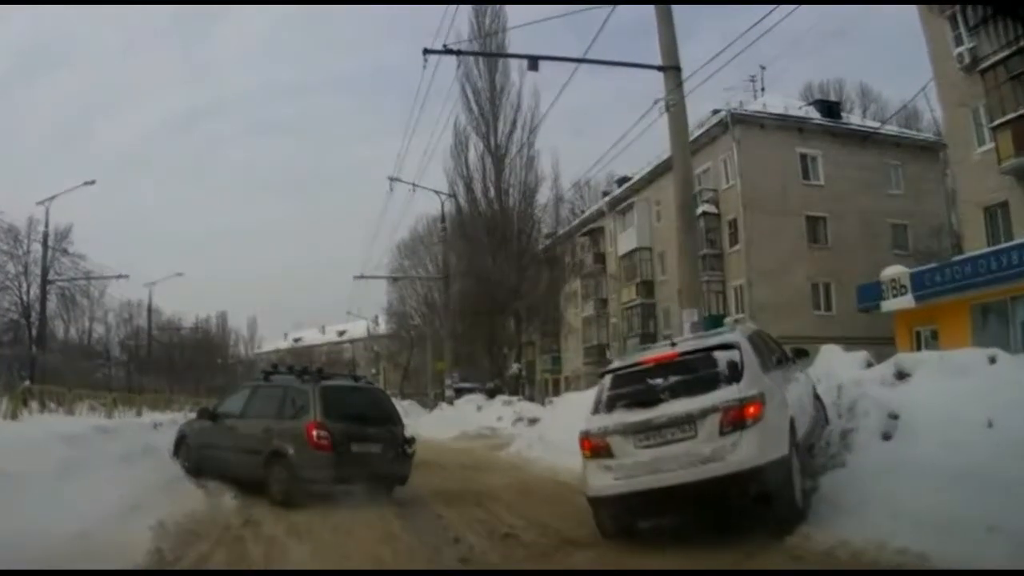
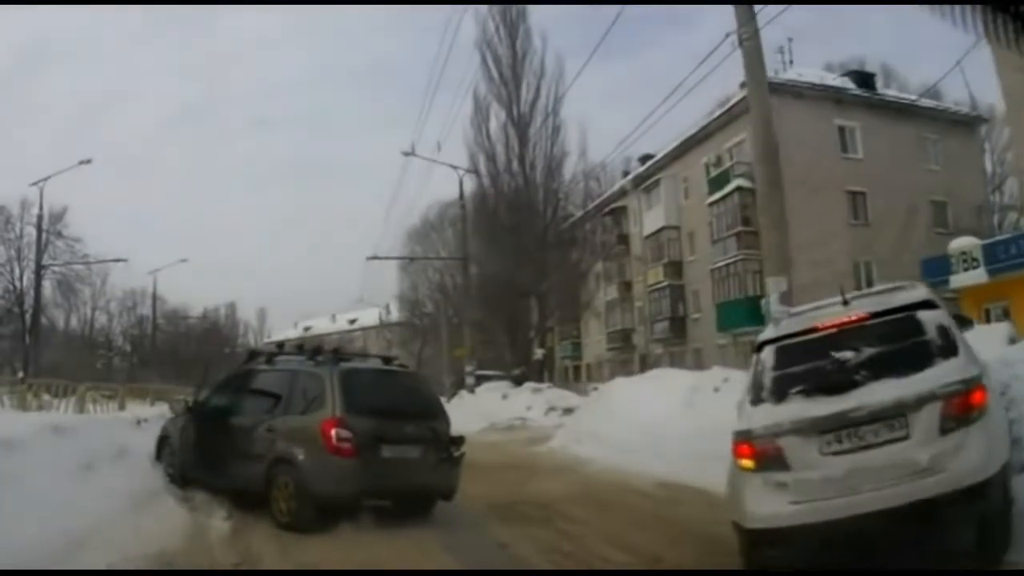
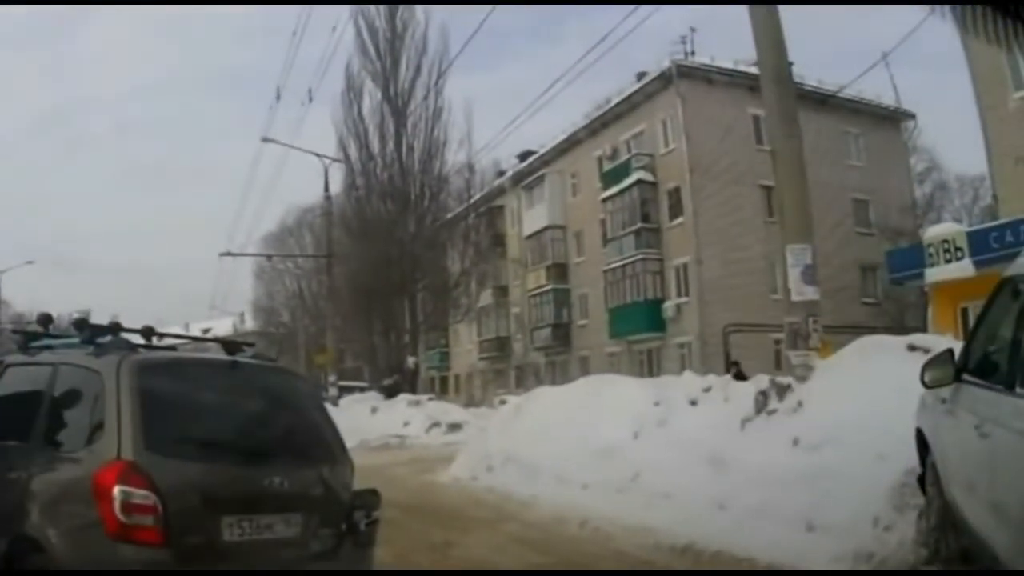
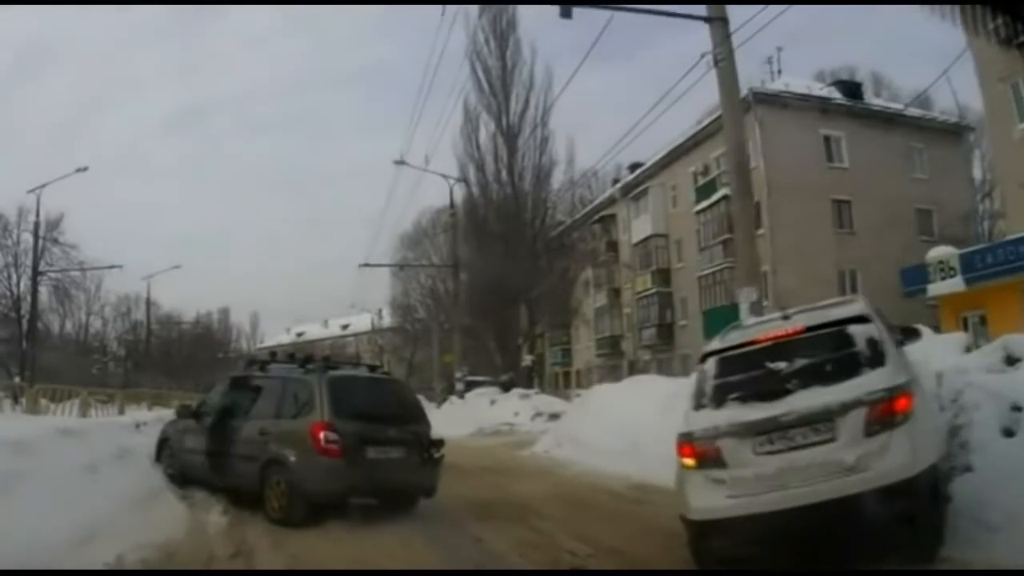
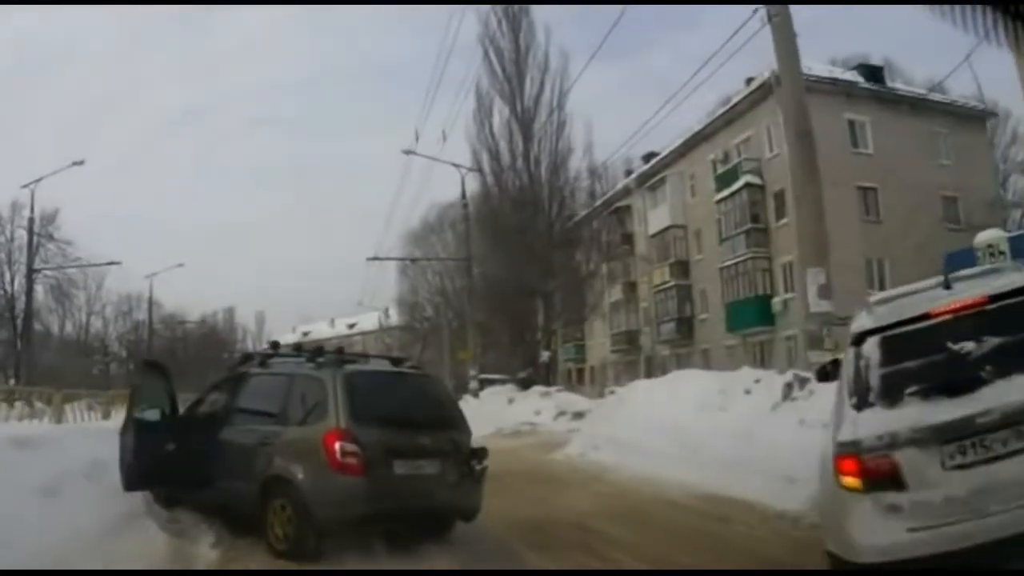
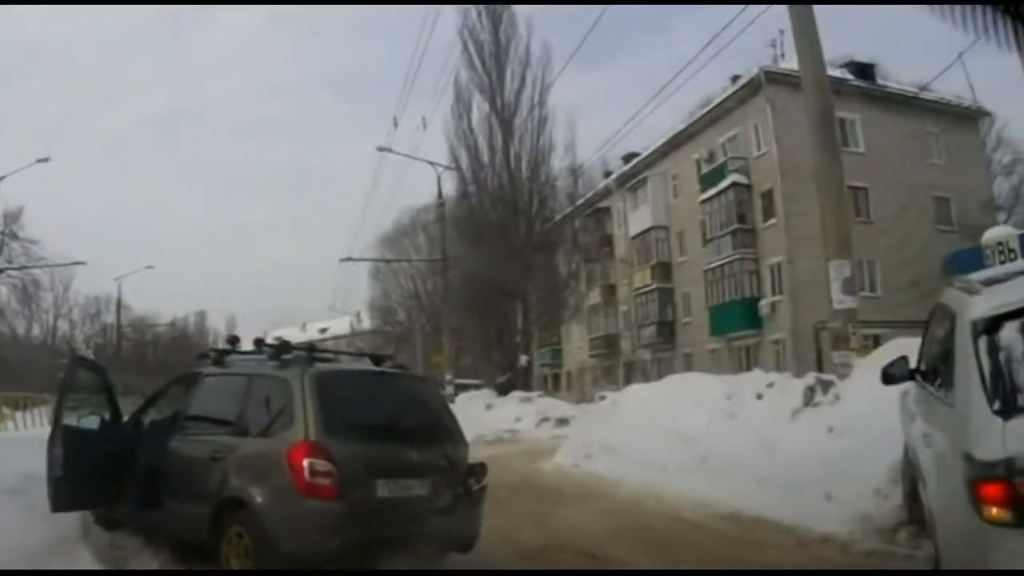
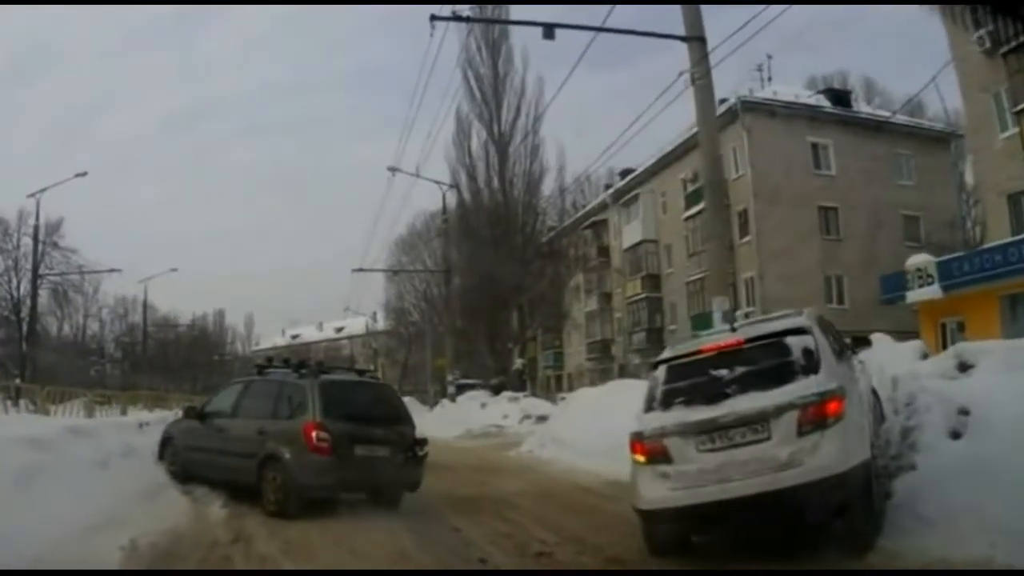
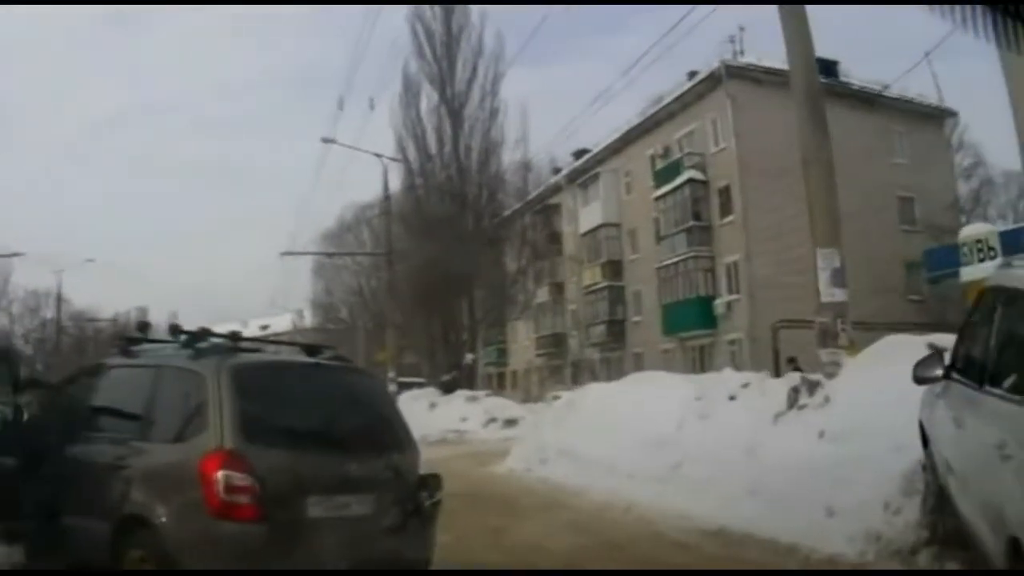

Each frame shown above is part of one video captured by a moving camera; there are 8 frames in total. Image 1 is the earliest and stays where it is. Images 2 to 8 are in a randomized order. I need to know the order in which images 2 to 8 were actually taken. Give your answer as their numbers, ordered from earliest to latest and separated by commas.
7, 4, 2, 5, 6, 8, 3
